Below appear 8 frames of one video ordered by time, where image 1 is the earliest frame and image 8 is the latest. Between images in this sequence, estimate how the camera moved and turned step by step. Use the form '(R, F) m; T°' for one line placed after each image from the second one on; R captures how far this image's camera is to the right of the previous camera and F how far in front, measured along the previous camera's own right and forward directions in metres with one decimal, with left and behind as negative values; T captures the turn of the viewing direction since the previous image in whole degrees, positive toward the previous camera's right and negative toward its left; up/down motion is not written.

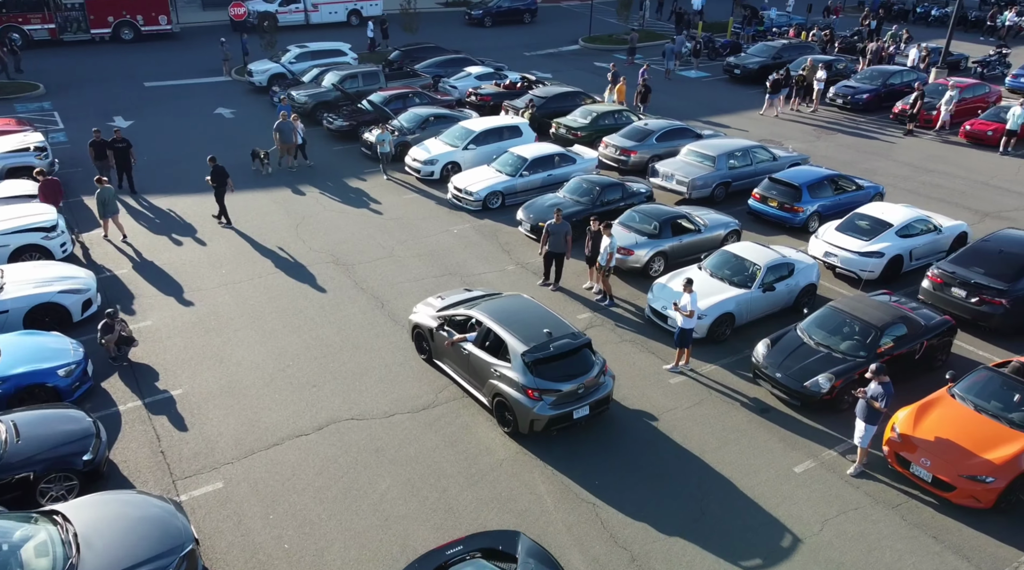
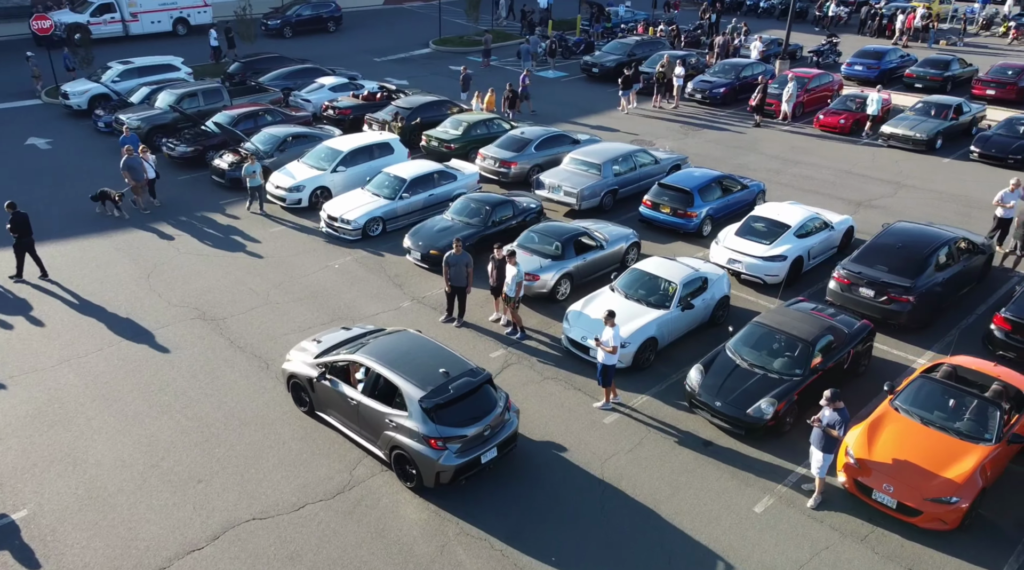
(-1.0, +1.9) m; +10°
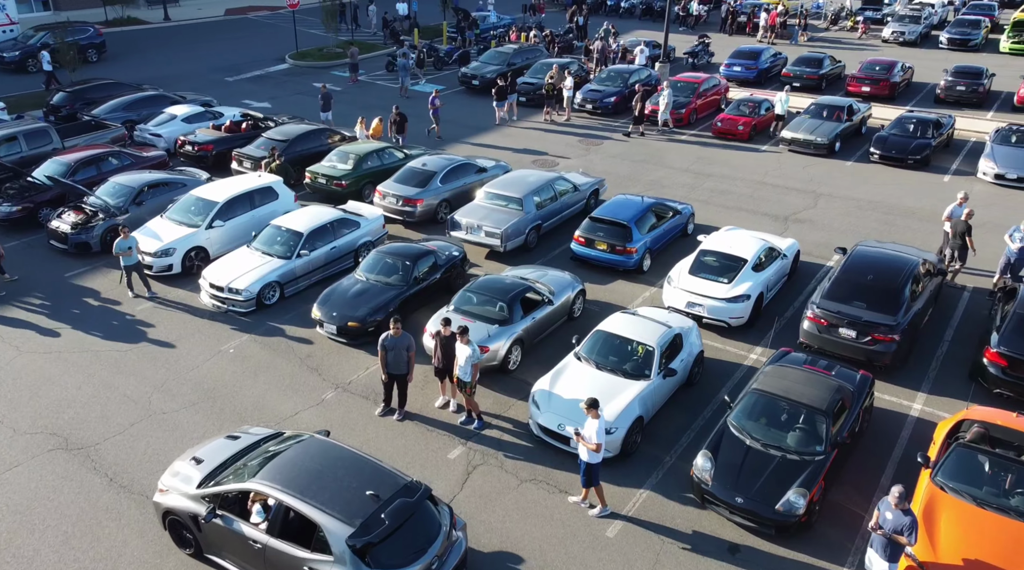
(-1.5, +3.0) m; +10°
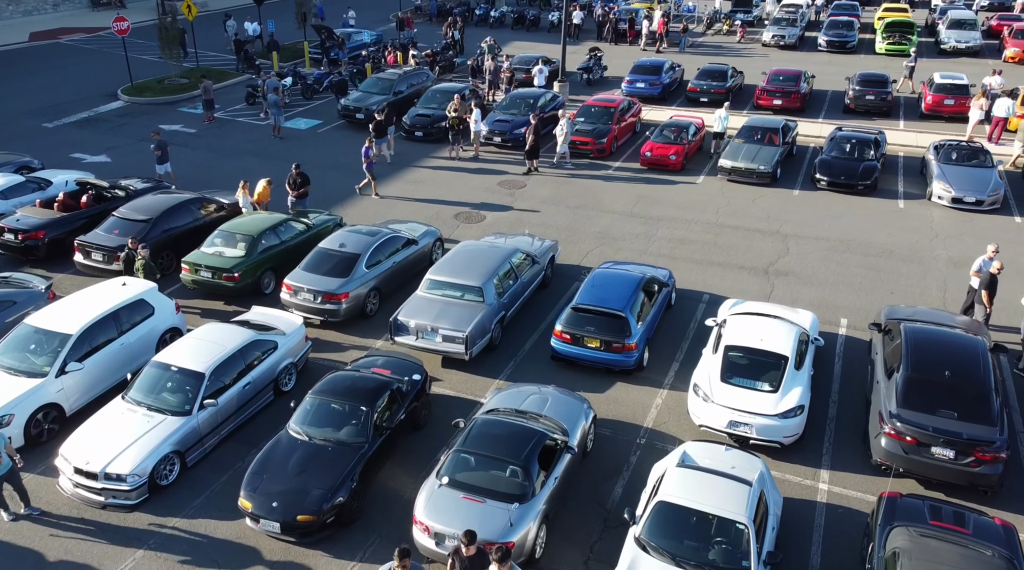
(-2.1, +4.6) m; +10°
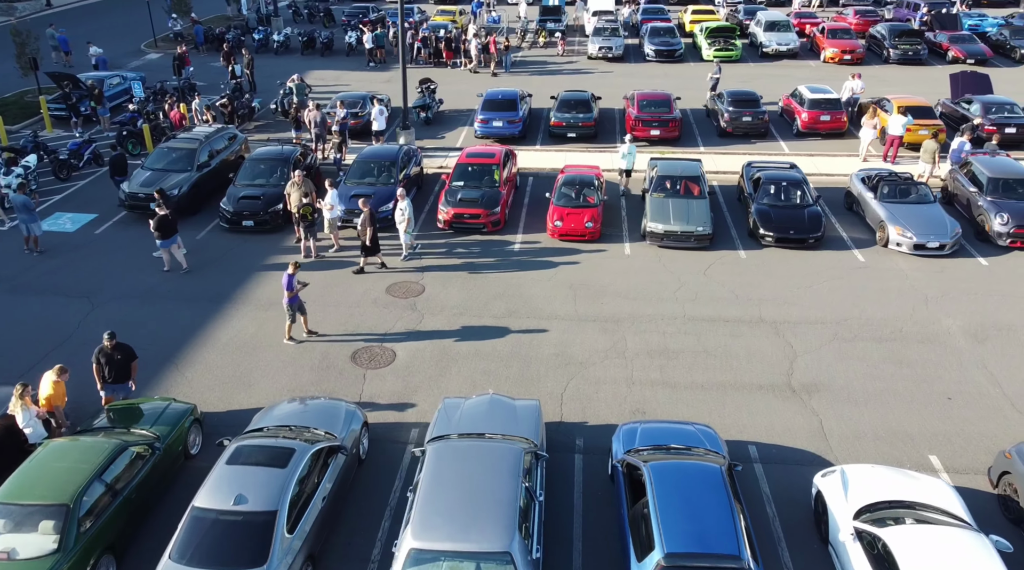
(-2.8, +6.7) m; +16°
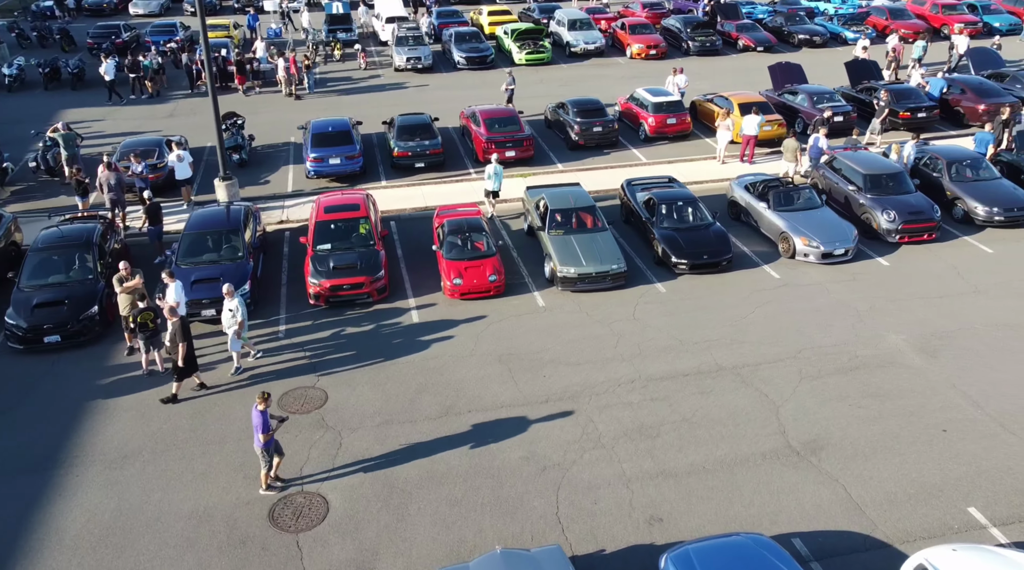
(-2.5, +3.6) m; +16°
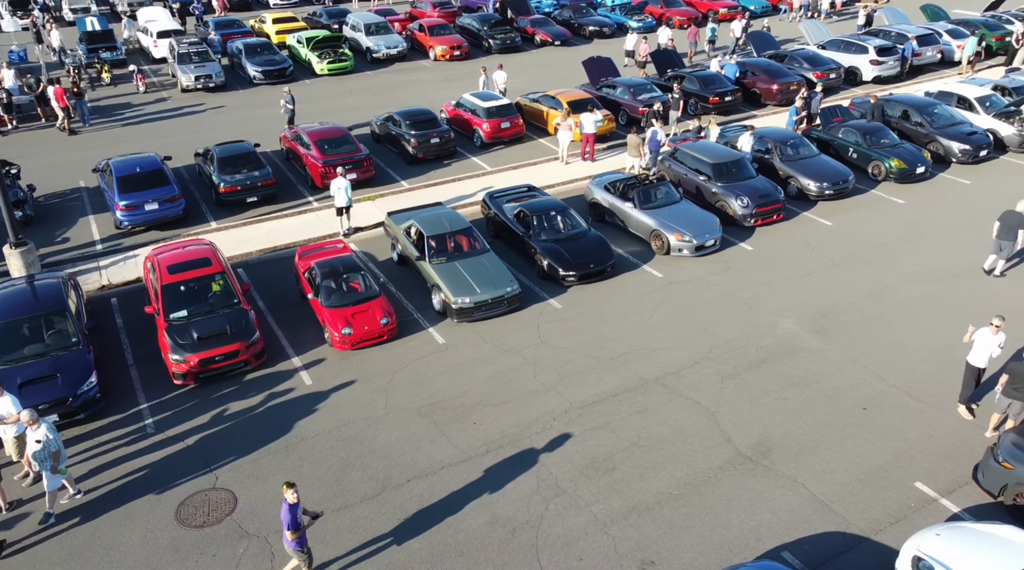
(-2.1, +1.6) m; +15°
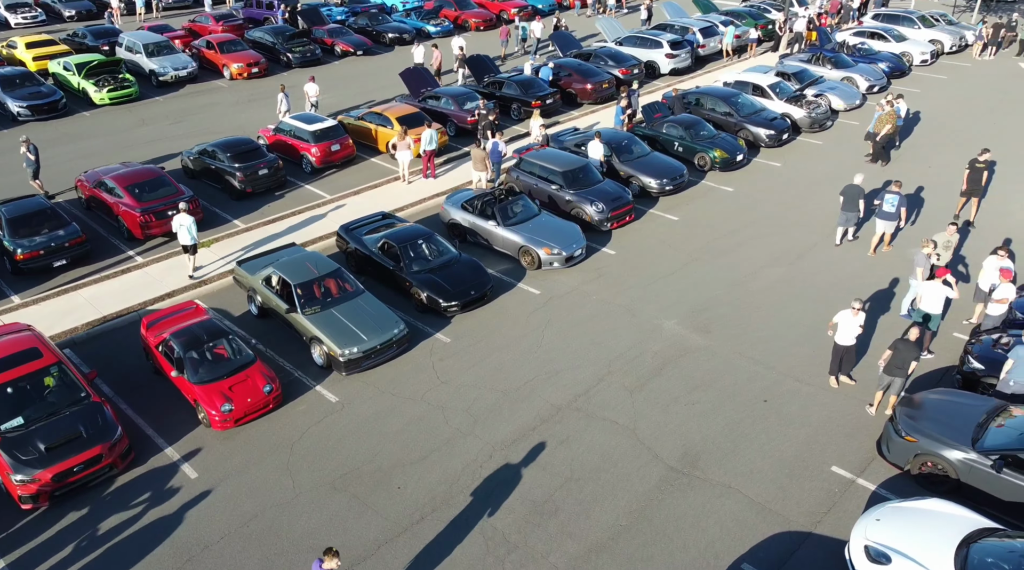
(-1.8, +1.4) m; +14°
